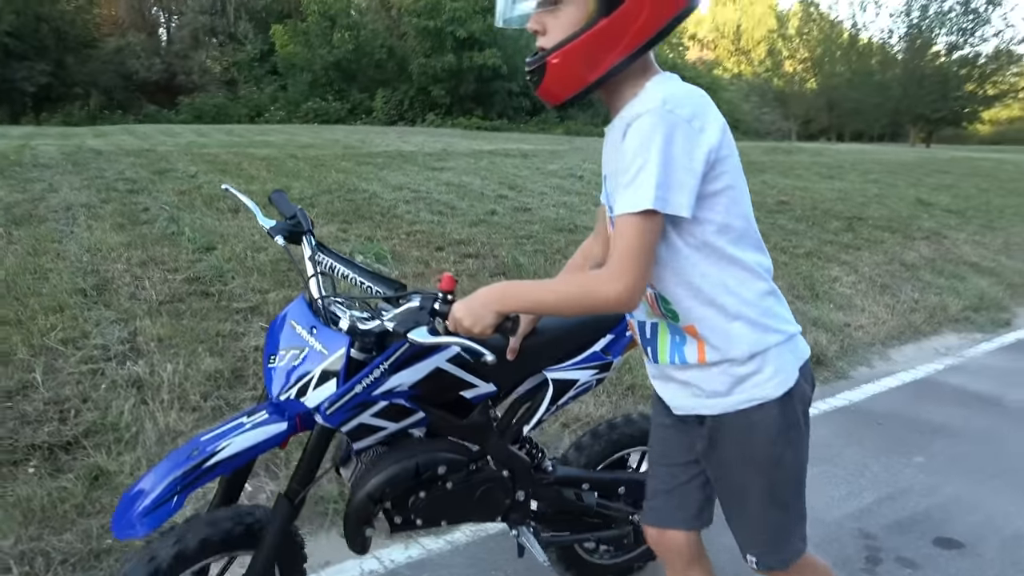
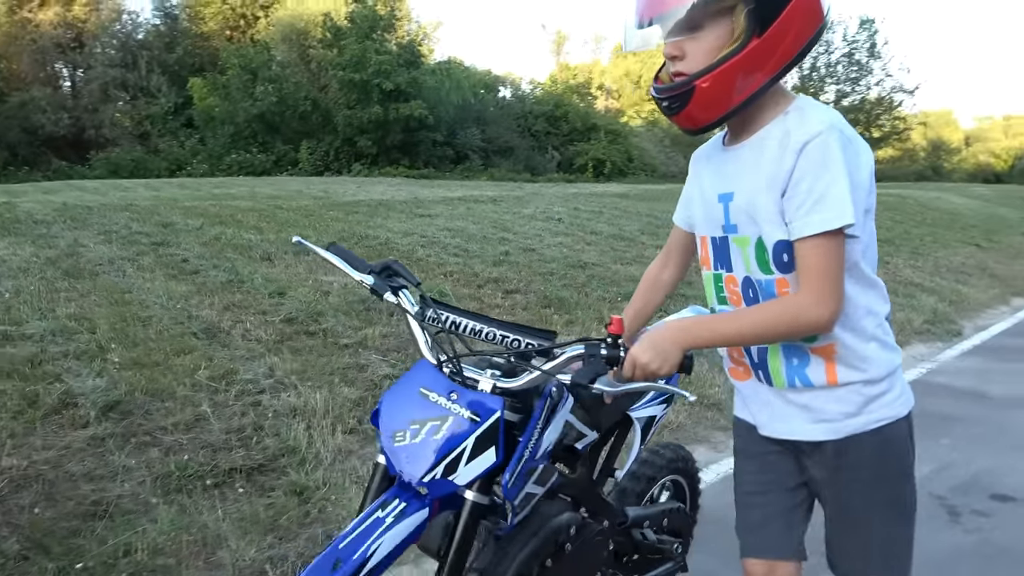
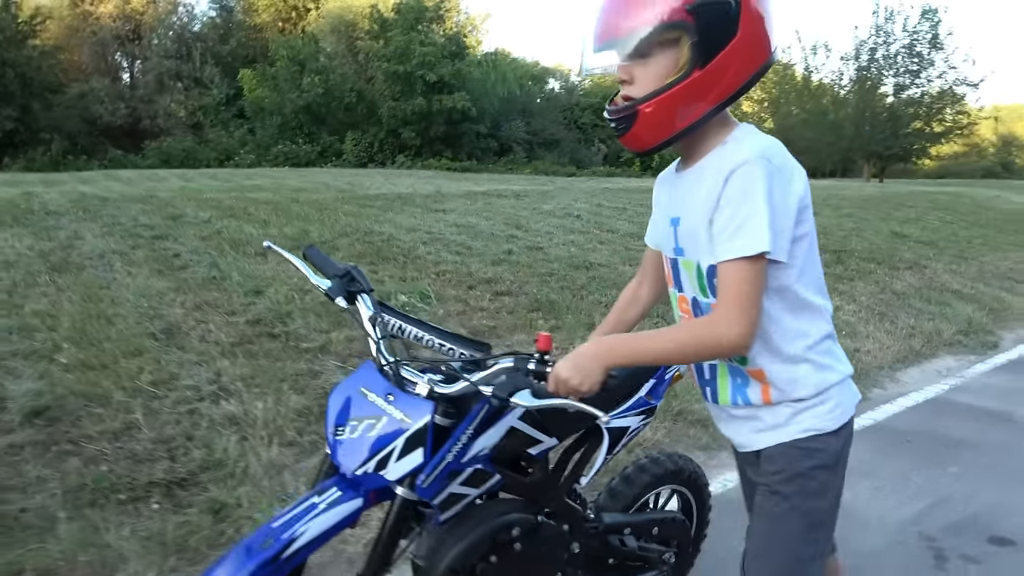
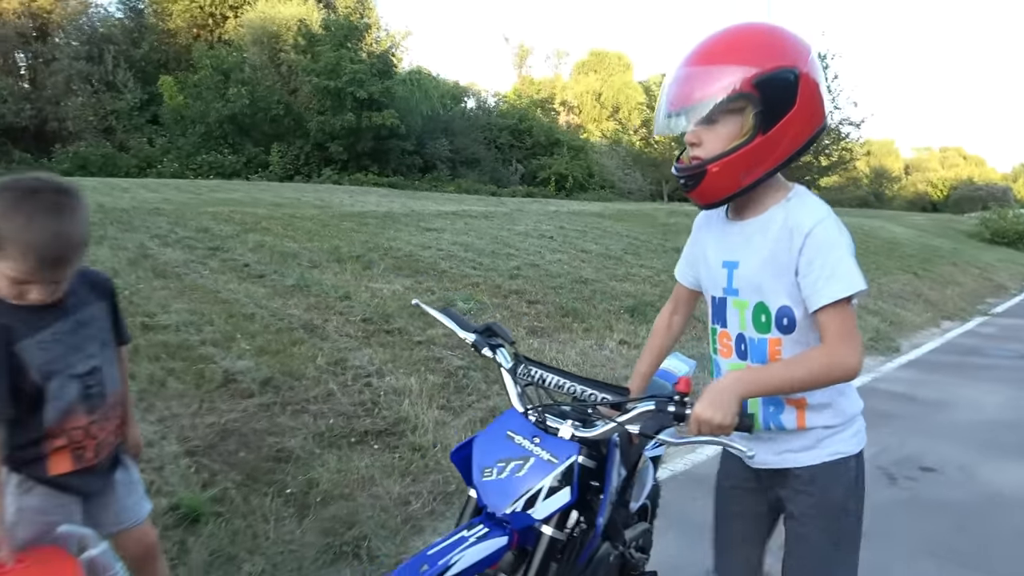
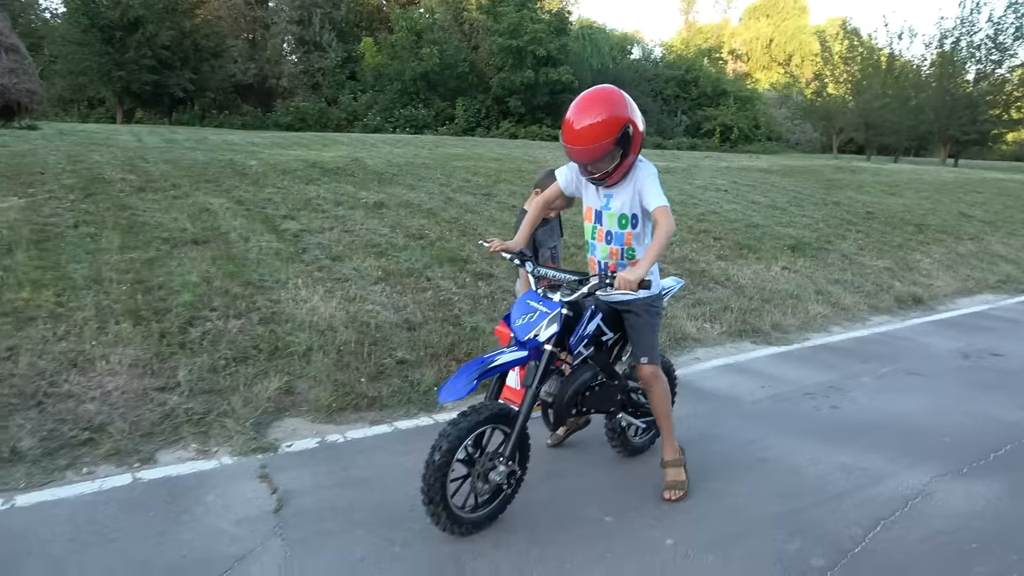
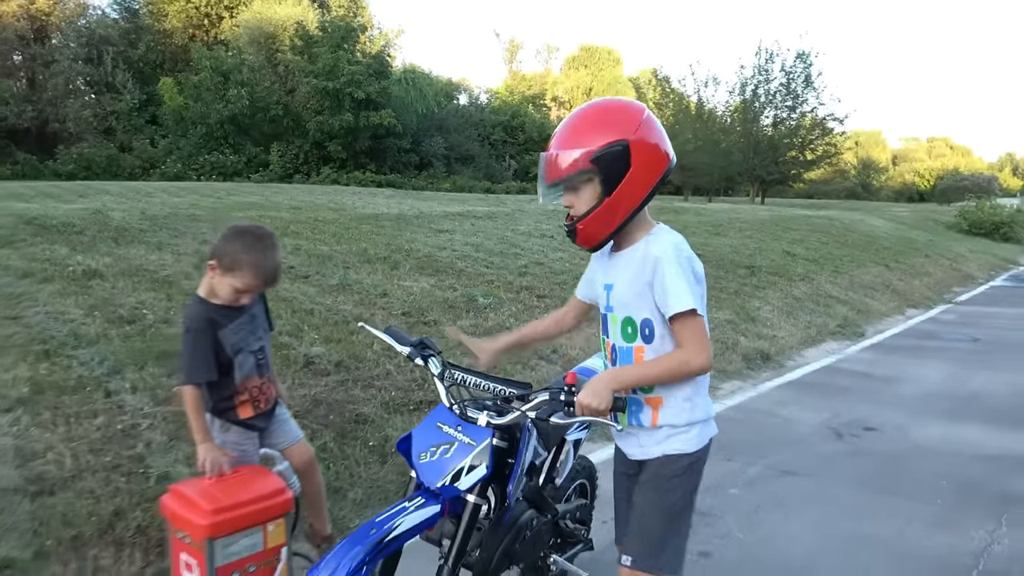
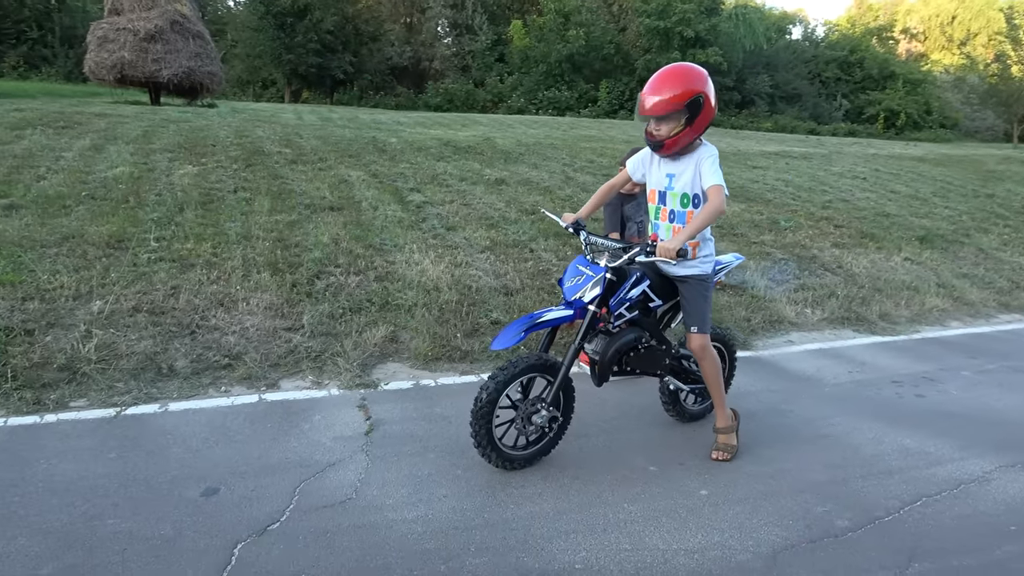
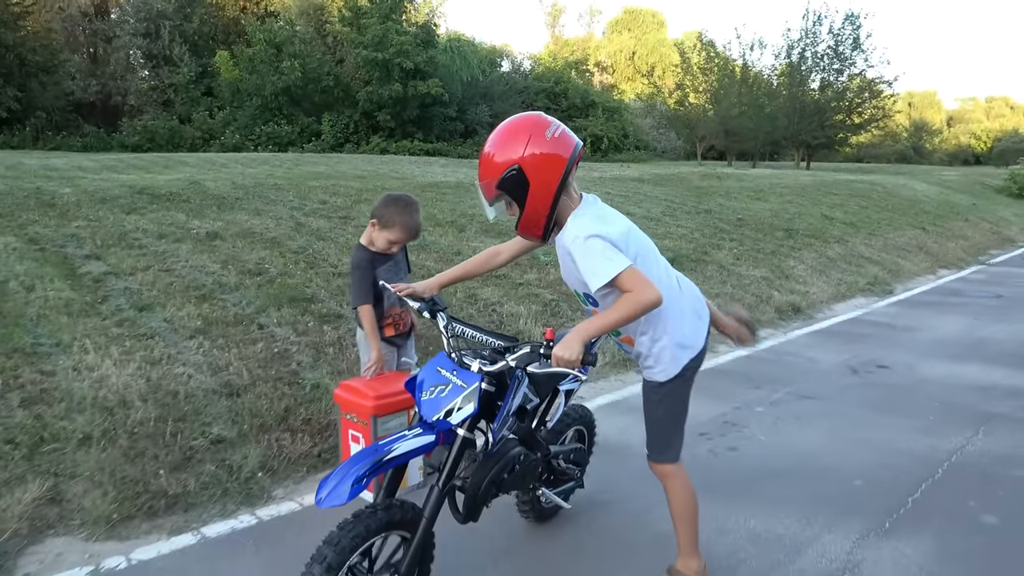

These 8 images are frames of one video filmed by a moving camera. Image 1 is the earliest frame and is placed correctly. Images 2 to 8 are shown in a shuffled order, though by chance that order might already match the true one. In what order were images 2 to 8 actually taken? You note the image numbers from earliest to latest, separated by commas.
3, 2, 4, 6, 8, 5, 7
